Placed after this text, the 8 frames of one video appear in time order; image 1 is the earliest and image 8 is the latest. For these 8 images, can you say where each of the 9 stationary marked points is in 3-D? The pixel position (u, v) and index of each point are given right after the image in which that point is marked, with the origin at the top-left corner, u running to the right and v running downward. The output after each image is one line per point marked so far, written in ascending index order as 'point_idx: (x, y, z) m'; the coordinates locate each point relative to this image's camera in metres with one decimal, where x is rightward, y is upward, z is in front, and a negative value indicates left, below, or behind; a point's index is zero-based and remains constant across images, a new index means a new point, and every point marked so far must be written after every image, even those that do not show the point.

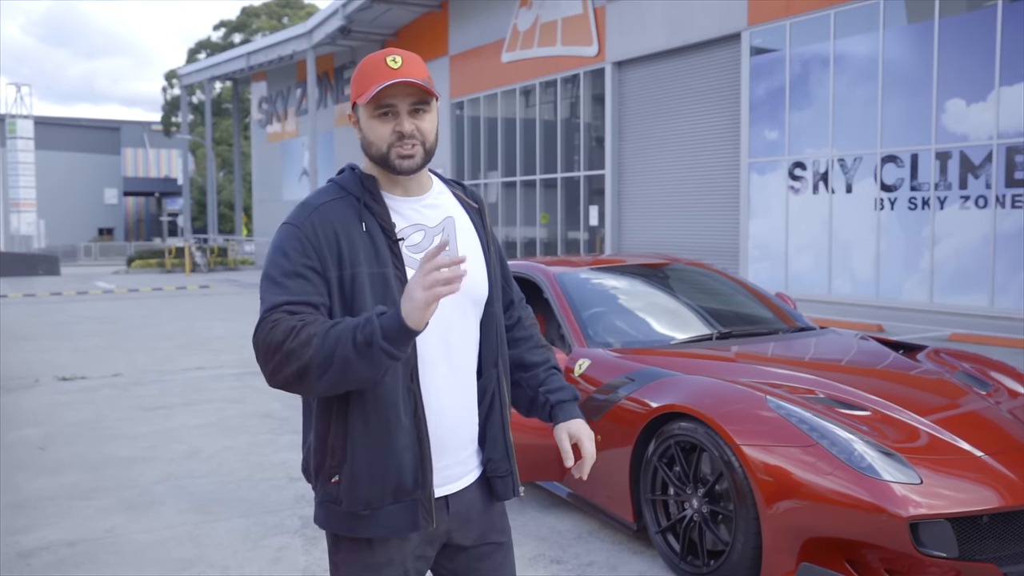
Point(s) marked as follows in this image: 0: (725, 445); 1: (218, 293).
0: (+0.8, -0.6, +3.5) m
1: (-6.2, -0.1, +19.9) m
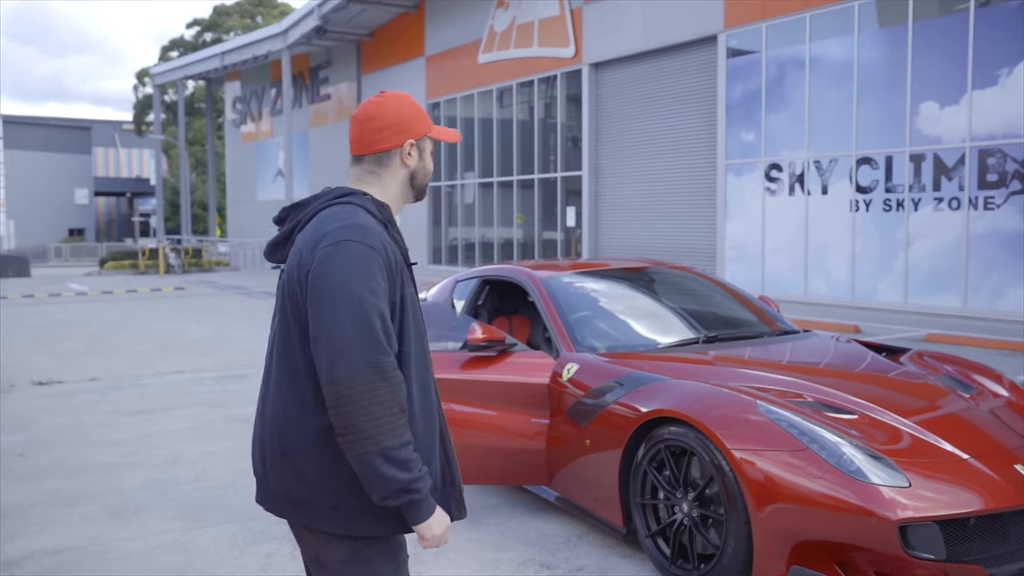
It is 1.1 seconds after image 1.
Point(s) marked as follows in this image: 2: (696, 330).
0: (+0.8, -0.6, +3.5) m
1: (-6.7, -0.1, +19.8) m
2: (+1.0, -0.2, +5.0) m
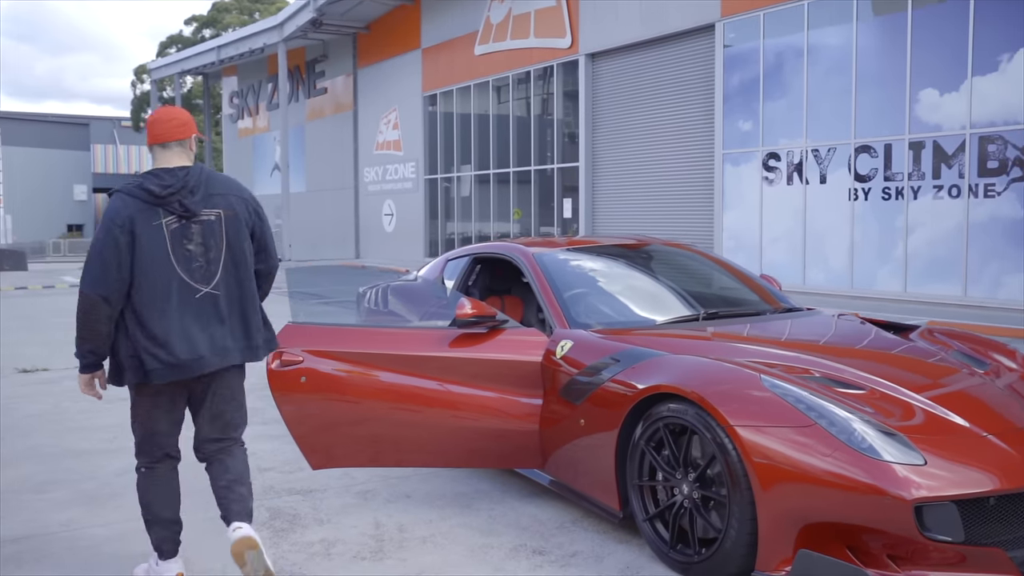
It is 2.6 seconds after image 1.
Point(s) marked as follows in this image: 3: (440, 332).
0: (+0.7, -0.5, +3.3) m
1: (-6.8, 0.0, +19.6) m
2: (+0.9, -0.1, +4.8) m
3: (-0.3, -0.2, +4.5) m
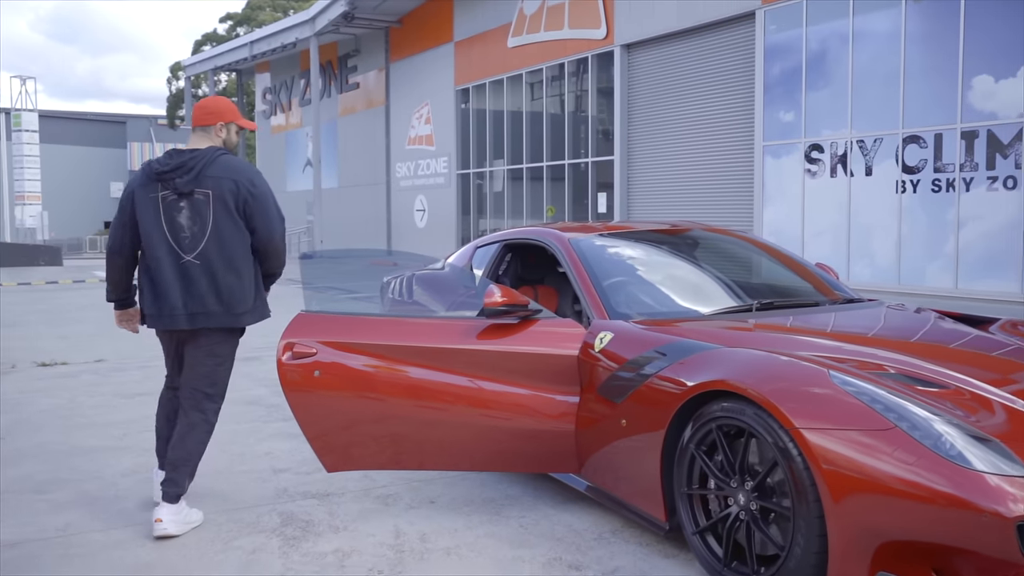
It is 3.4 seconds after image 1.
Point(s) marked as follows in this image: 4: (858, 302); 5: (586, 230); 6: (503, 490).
0: (+0.8, -0.4, +2.9) m
1: (-6.1, +0.1, +19.4) m
2: (+1.1, -0.1, +4.4) m
3: (-0.2, -0.2, +4.1) m
4: (+1.7, -0.1, +4.6) m
5: (+0.4, +0.3, +4.9) m
6: (0.0, -0.9, +4.2) m
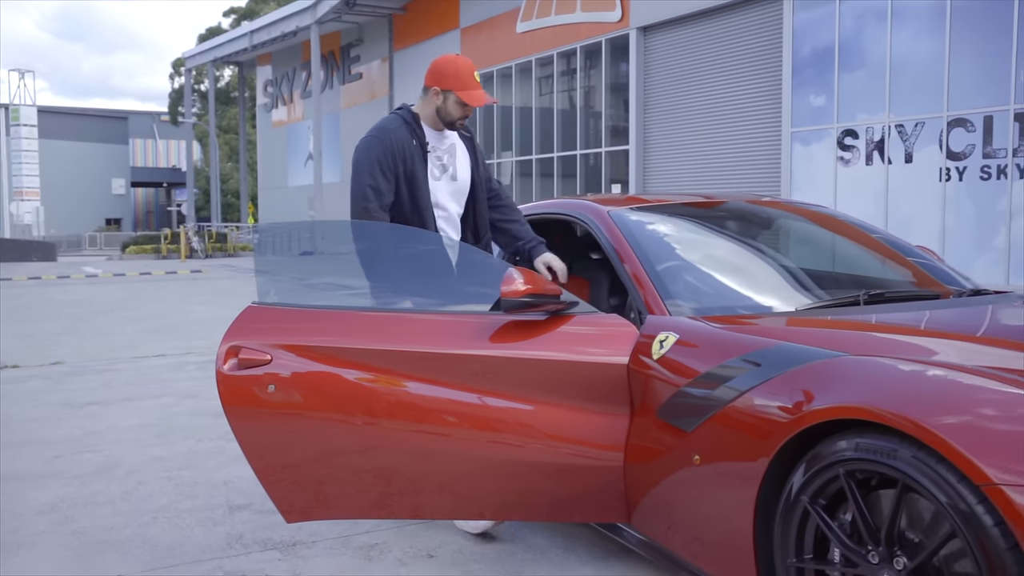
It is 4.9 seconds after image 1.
0: (+0.9, -0.4, +1.9) m
1: (-5.9, +0.2, +18.4) m
2: (+1.2, 0.0, +3.4) m
3: (-0.1, -0.1, +3.1) m
4: (+1.8, 0.0, +3.6) m
5: (+0.5, +0.3, +3.9) m
6: (0.0, -0.9, +3.2) m
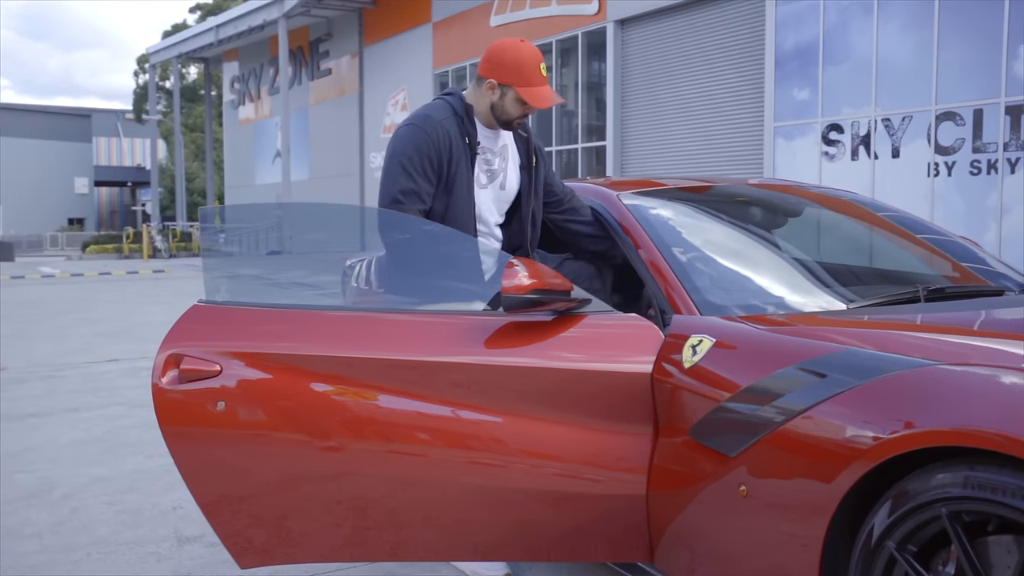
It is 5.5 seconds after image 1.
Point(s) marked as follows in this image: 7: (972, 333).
0: (+0.9, -0.4, +1.5) m
1: (-6.4, +0.2, +17.8) m
2: (+1.2, 0.0, +3.0) m
3: (-0.1, -0.1, +2.6) m
4: (+1.8, 0.0, +3.2) m
5: (+0.4, +0.4, +3.4) m
6: (0.0, -0.9, +2.8) m
7: (+1.1, -0.1, +2.1) m
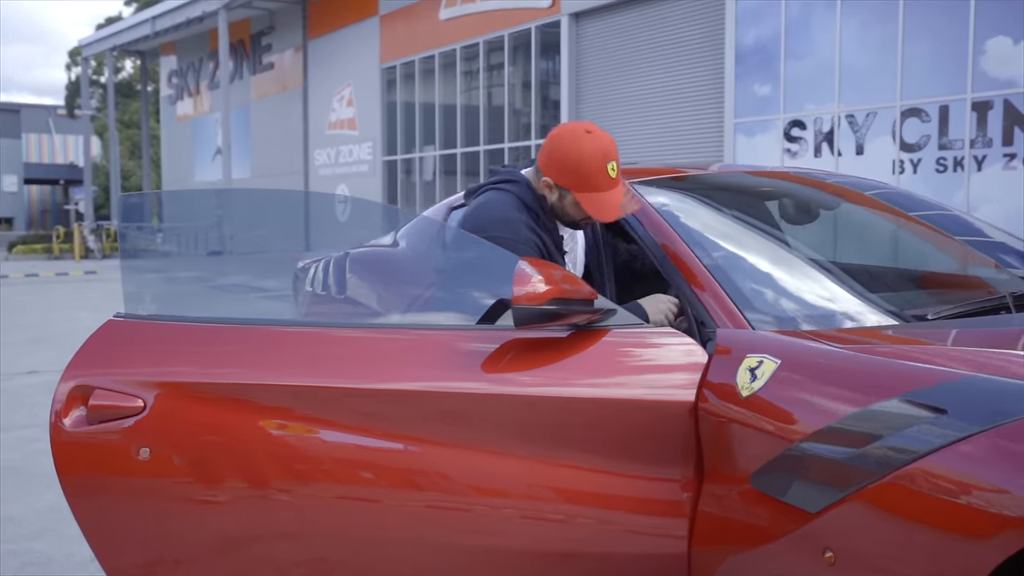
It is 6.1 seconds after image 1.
0: (+1.0, -0.4, +1.0) m
1: (-7.3, +0.1, +16.9) m
2: (+1.2, 0.0, +2.5) m
3: (-0.1, -0.1, +2.1) m
4: (+1.7, 0.0, +2.8) m
5: (+0.4, +0.3, +3.0) m
6: (0.0, -0.9, +2.3) m
7: (+1.1, -0.1, +1.7) m
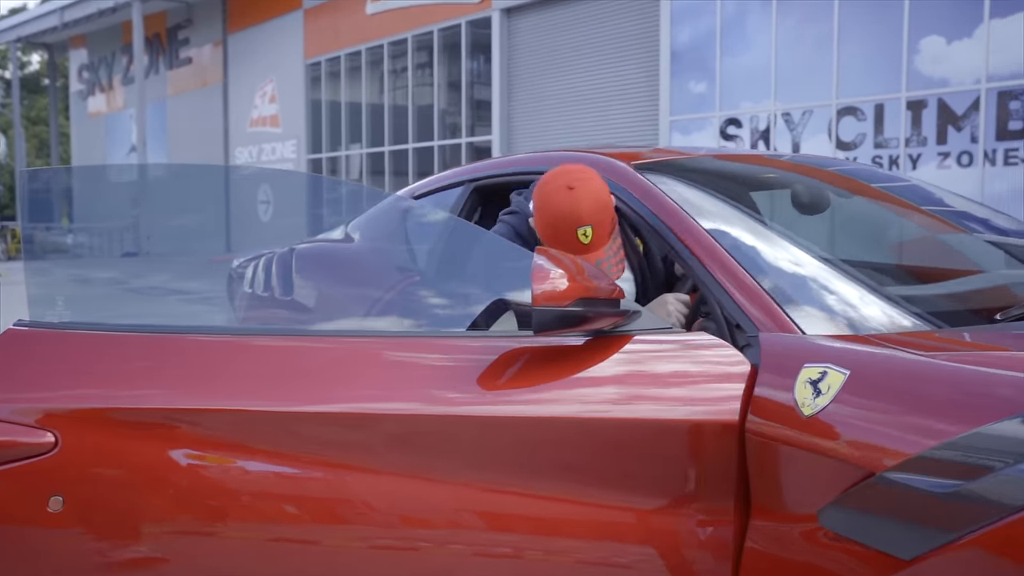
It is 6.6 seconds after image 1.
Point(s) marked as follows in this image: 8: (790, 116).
0: (+1.1, -0.4, +0.8) m
1: (-8.5, +0.1, +15.9) m
2: (+1.1, 0.0, +2.3) m
3: (-0.1, -0.1, +1.8) m
4: (+1.7, 0.0, +2.6) m
5: (+0.3, +0.4, +2.6) m
6: (0.0, -0.9, +1.9) m
7: (+1.2, -0.1, +1.4) m
8: (+3.5, +2.2, +11.8) m
